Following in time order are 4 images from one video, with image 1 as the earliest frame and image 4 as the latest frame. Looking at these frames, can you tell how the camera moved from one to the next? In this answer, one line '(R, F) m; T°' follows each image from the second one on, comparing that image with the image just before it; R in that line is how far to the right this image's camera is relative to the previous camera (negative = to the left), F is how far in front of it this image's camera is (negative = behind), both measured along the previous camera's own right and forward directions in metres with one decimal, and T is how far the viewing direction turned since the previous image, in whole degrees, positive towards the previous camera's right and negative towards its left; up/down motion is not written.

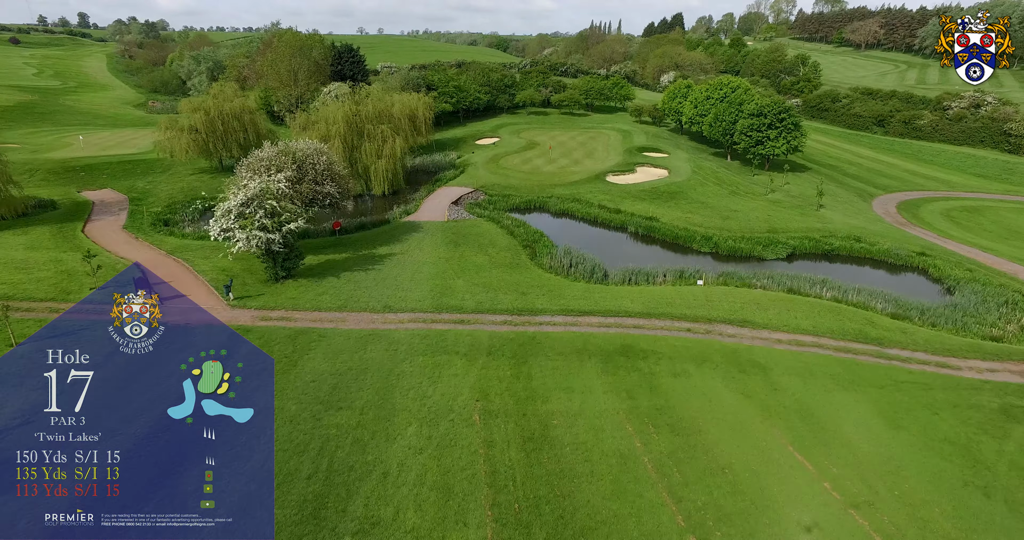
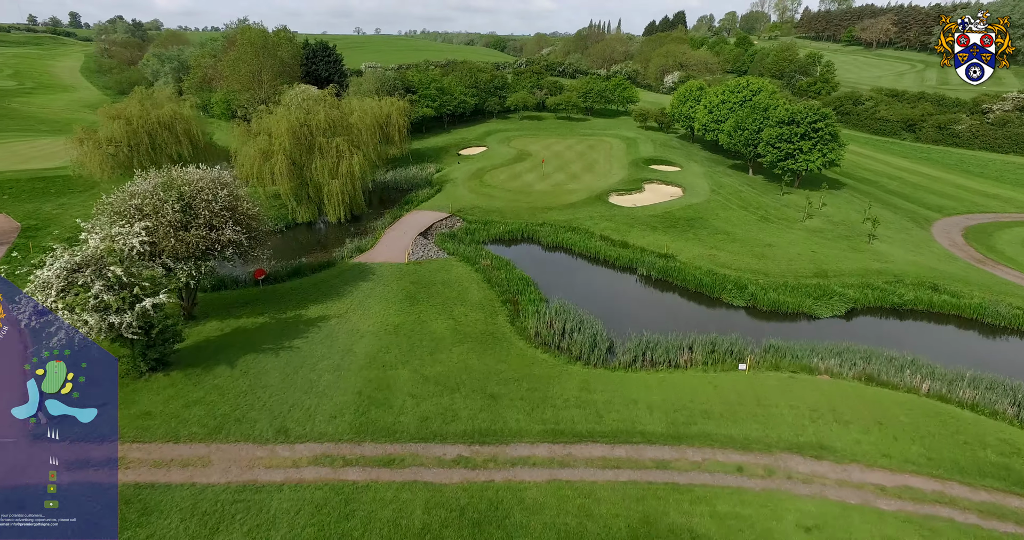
(+1.3, +8.9) m; 0°
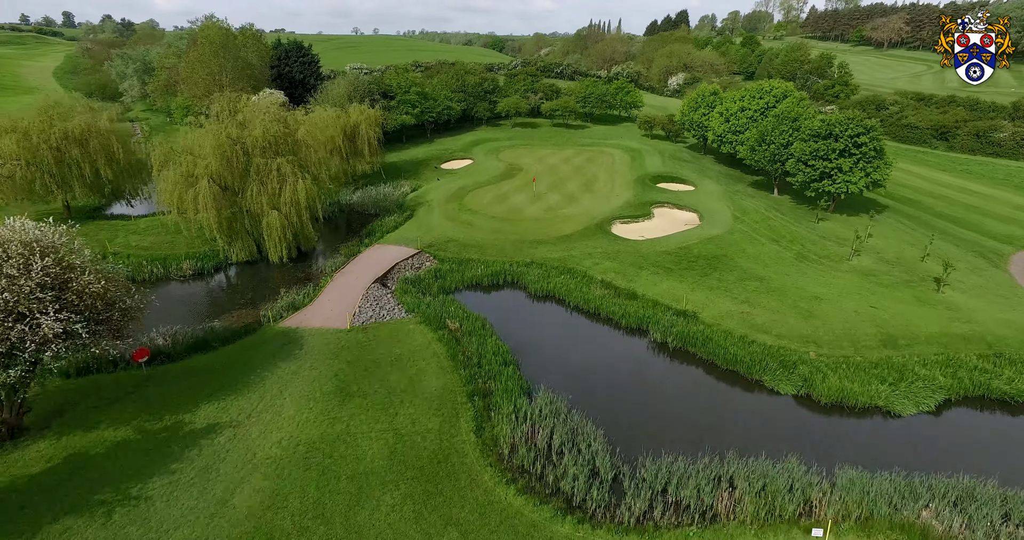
(+1.2, +7.7) m; 0°
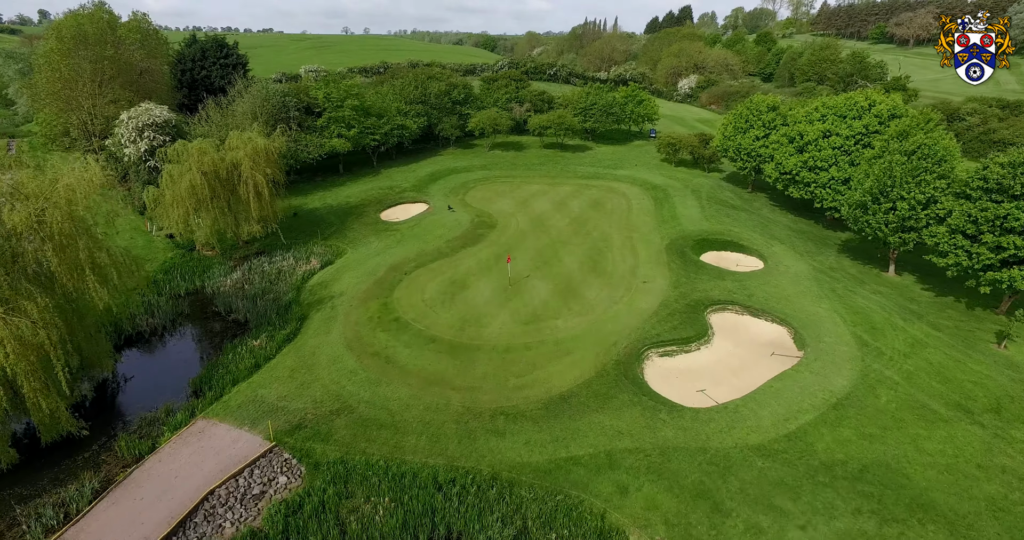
(+1.8, +17.5) m; 0°
